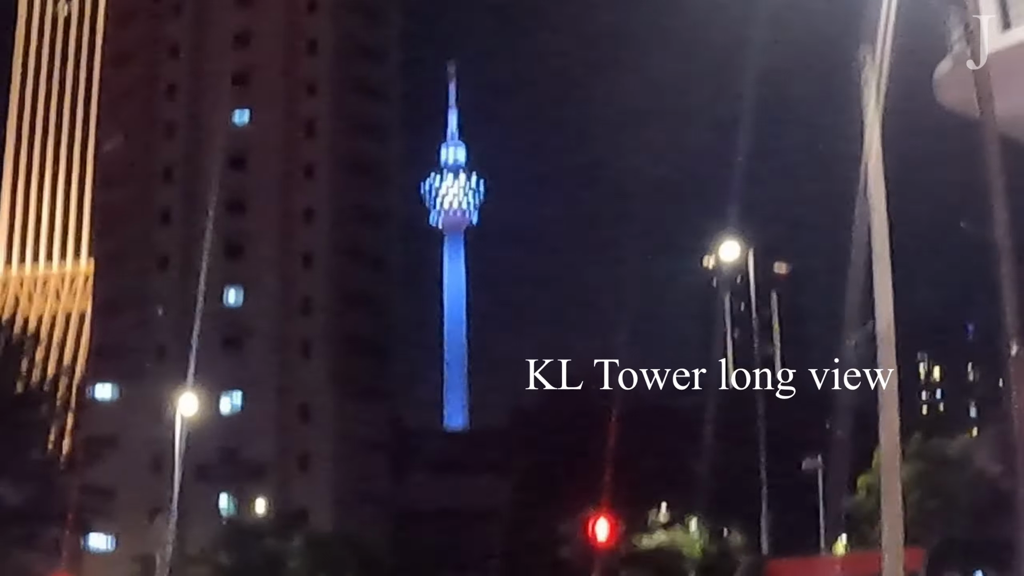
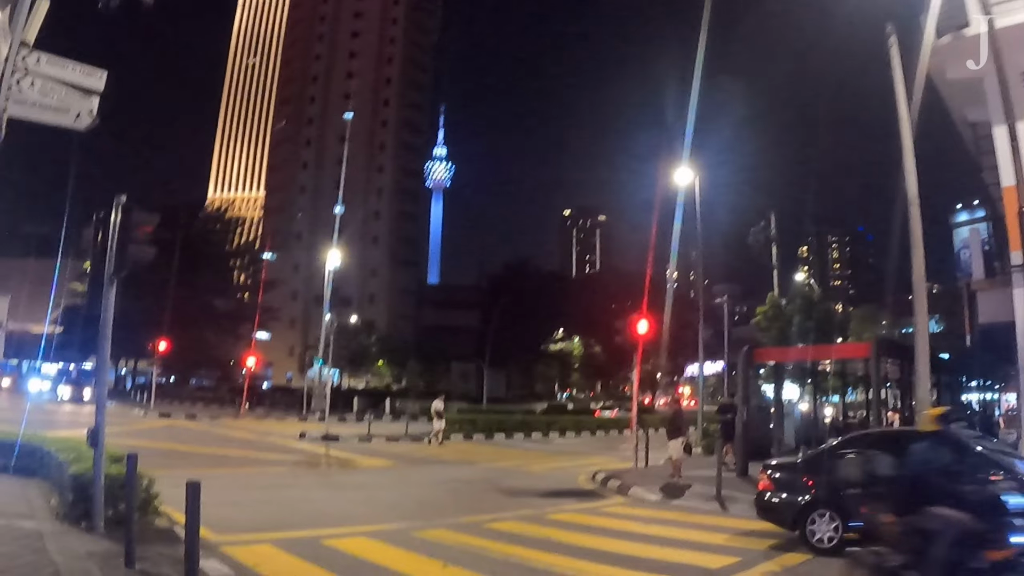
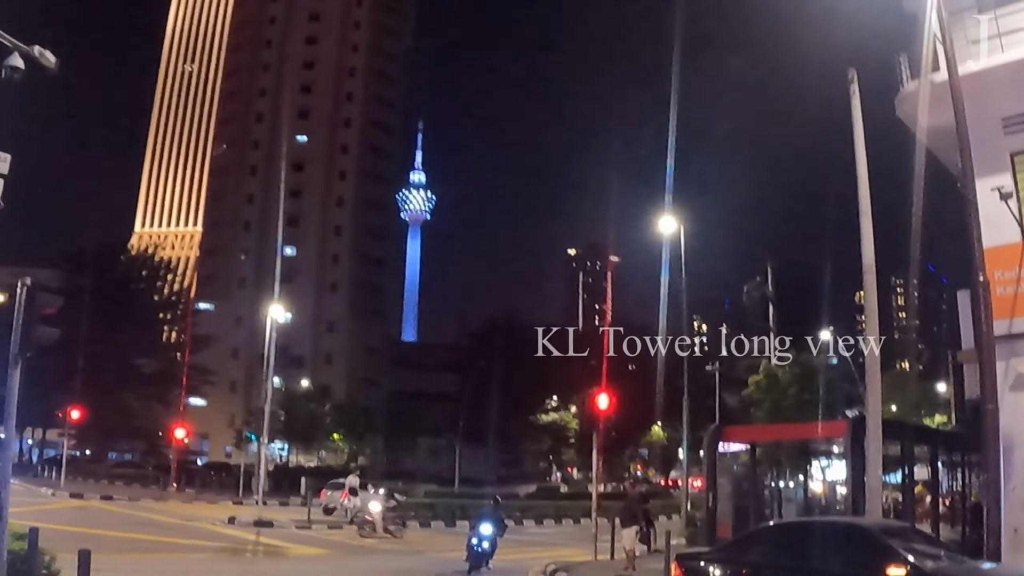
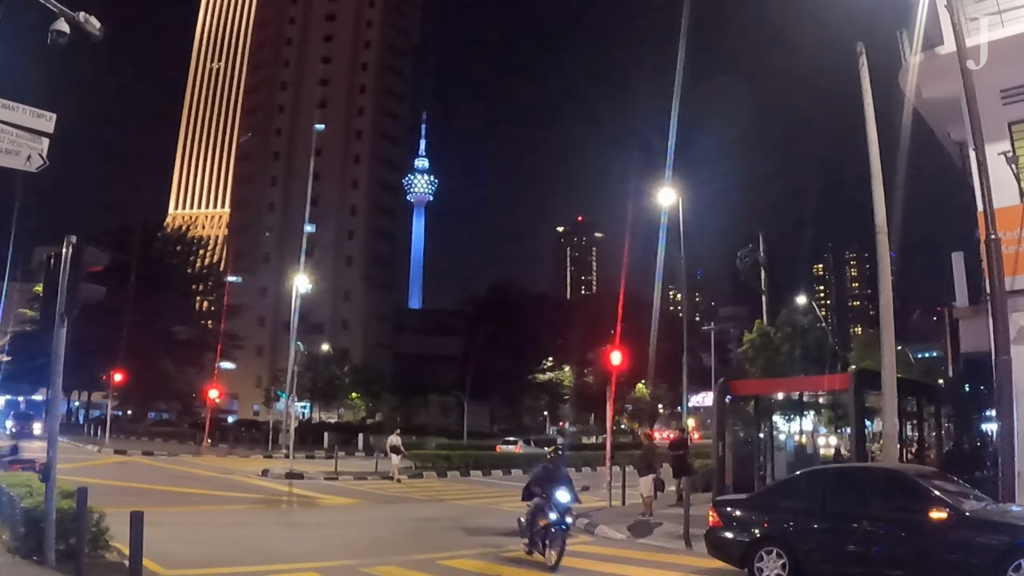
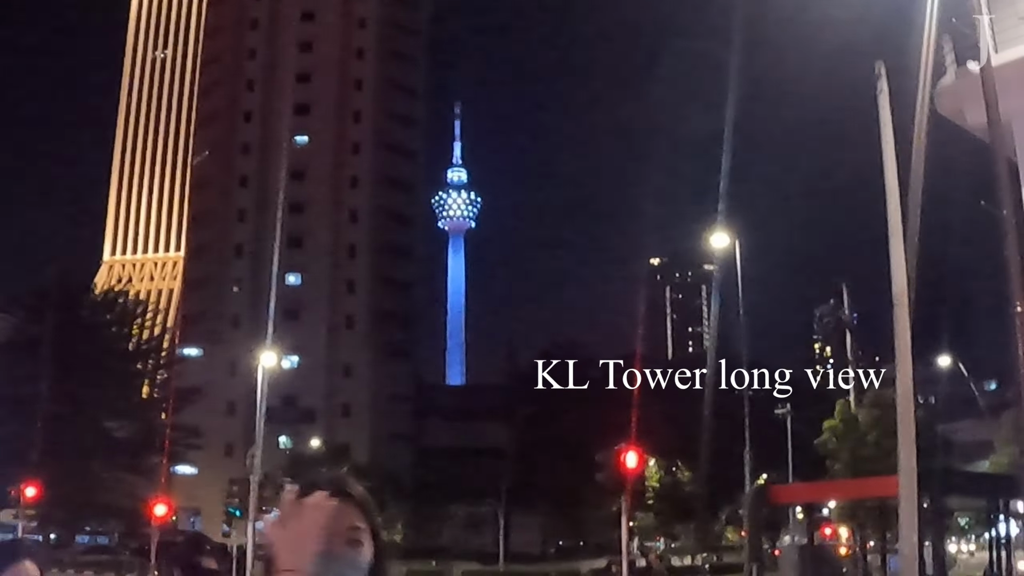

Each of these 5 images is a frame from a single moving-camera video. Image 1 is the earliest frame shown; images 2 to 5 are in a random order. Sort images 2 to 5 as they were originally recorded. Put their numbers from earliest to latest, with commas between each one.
5, 3, 4, 2
